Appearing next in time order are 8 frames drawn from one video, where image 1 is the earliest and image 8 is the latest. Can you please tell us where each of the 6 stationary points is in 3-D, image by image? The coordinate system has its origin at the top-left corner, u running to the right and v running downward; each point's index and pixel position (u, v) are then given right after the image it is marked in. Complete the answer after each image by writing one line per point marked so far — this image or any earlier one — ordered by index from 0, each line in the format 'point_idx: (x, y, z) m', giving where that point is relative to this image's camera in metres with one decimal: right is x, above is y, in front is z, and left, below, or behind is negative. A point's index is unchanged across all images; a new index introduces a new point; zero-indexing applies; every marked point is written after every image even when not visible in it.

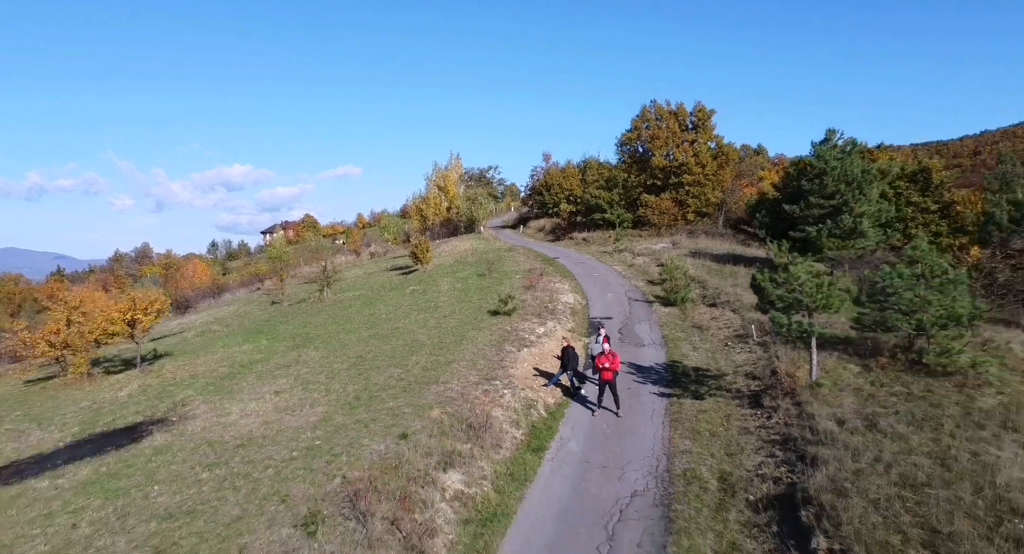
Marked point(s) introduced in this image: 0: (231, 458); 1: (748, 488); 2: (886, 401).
0: (-4.7, -3.0, +10.0) m
1: (+3.5, -3.1, +8.8) m
2: (+6.5, -2.1, +10.2) m
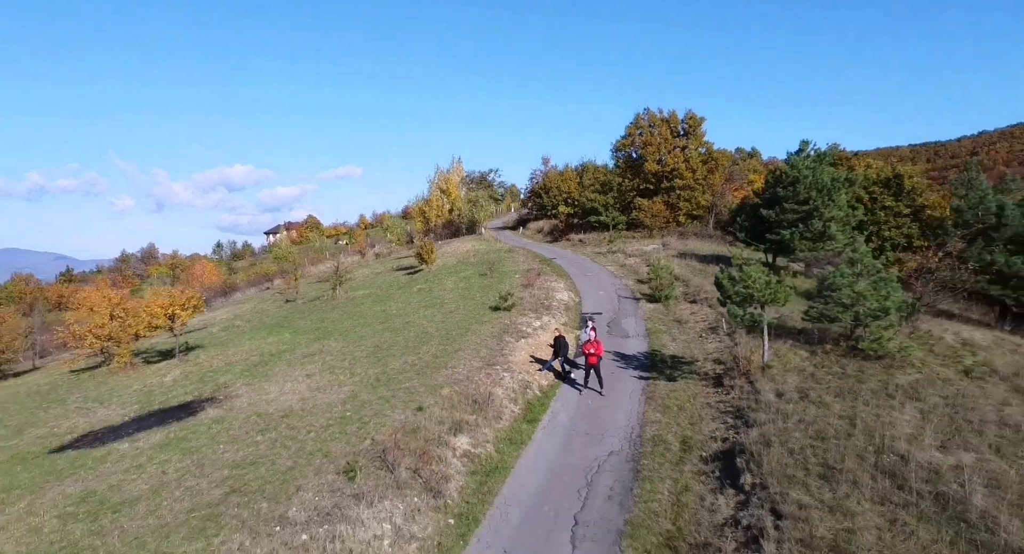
0: (-4.7, -3.0, +12.0) m
1: (+3.5, -3.0, +10.9) m
2: (+6.4, -2.1, +12.3) m
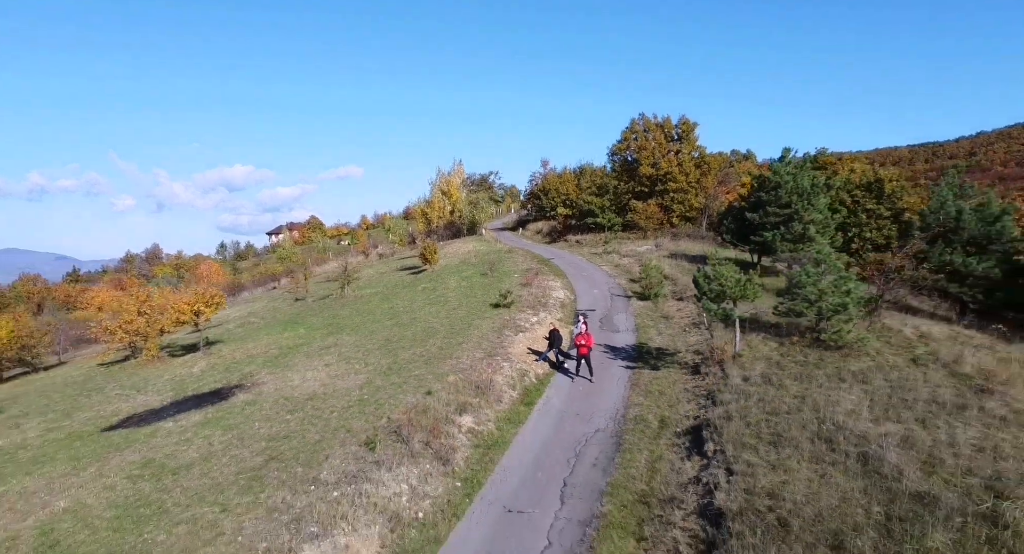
0: (-4.7, -3.0, +13.6) m
1: (+3.5, -3.0, +12.5) m
2: (+6.4, -2.0, +13.8) m
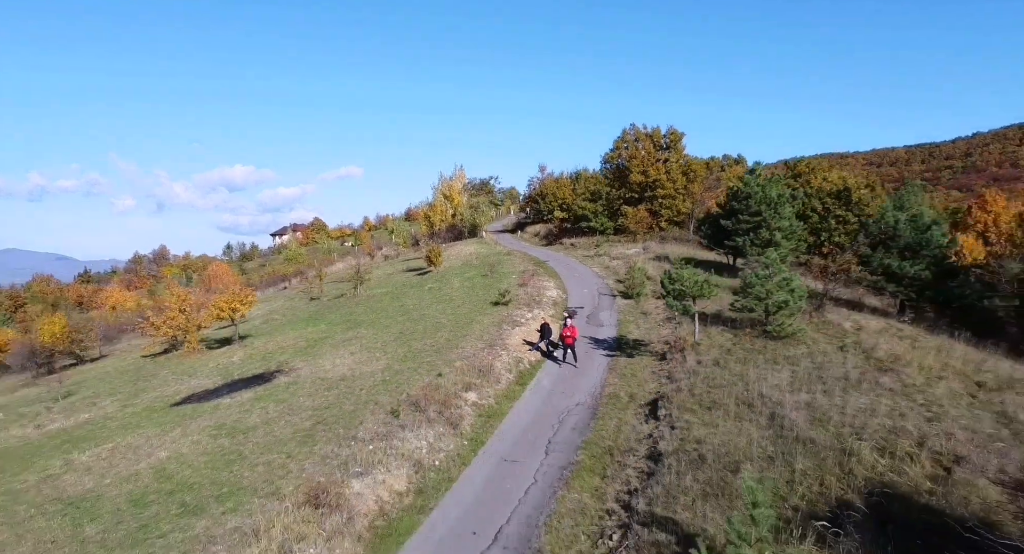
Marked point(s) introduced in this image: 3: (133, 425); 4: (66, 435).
0: (-4.8, -3.0, +16.5) m
1: (+3.4, -3.0, +15.4) m
2: (+6.3, -2.1, +16.8) m
3: (-9.8, -3.8, +15.5) m
4: (-11.5, -4.1, +15.7) m
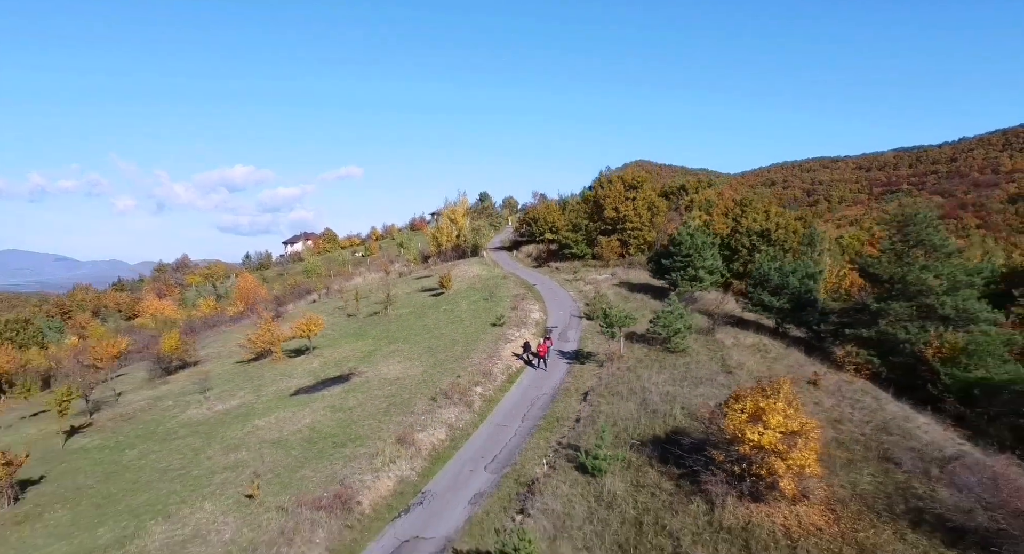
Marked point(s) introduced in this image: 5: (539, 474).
0: (-5.2, -4.7, +26.5) m
1: (+3.0, -4.7, +25.4) m
2: (+5.9, -3.8, +26.7) m
3: (-10.1, -5.6, +25.4) m
4: (-11.9, -5.8, +25.6) m
5: (+0.8, -5.9, +18.1) m
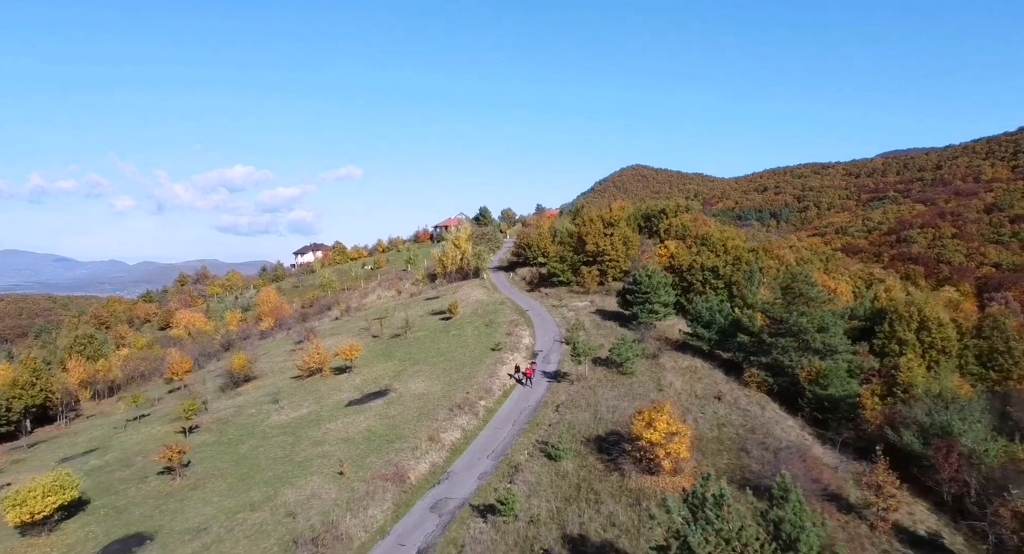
0: (-5.6, -7.4, +36.6) m
1: (+2.7, -7.4, +35.5) m
2: (+5.6, -6.4, +36.9) m
3: (-10.5, -8.2, +35.5) m
4: (-12.2, -8.5, +35.8) m
5: (+0.4, -8.6, +28.2) m
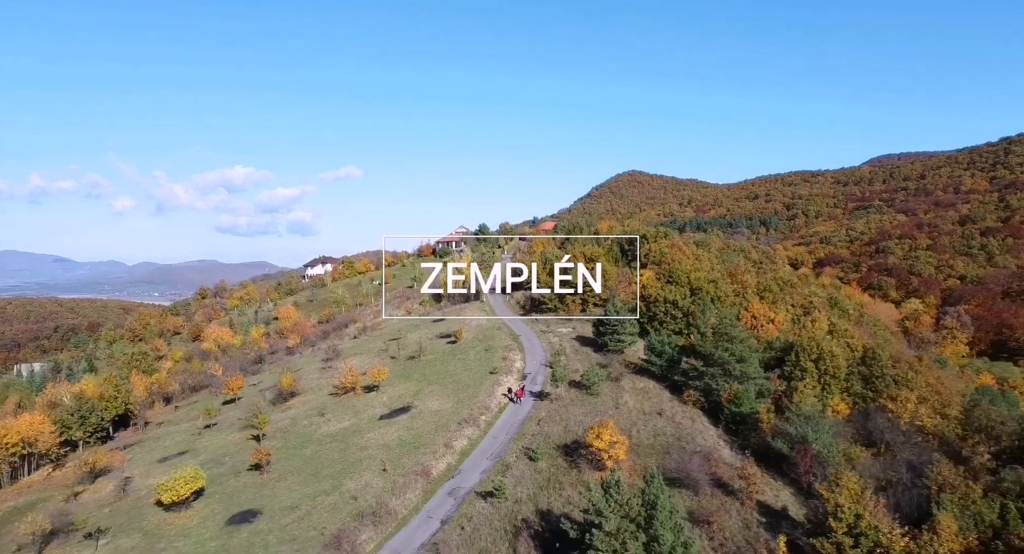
0: (-6.1, -11.0, +48.1) m
1: (+2.1, -11.0, +47.0) m
2: (+5.0, -10.0, +48.4) m
3: (-11.0, -11.8, +47.1) m
4: (-12.8, -12.1, +47.3) m
5: (-0.1, -12.2, +39.8) m
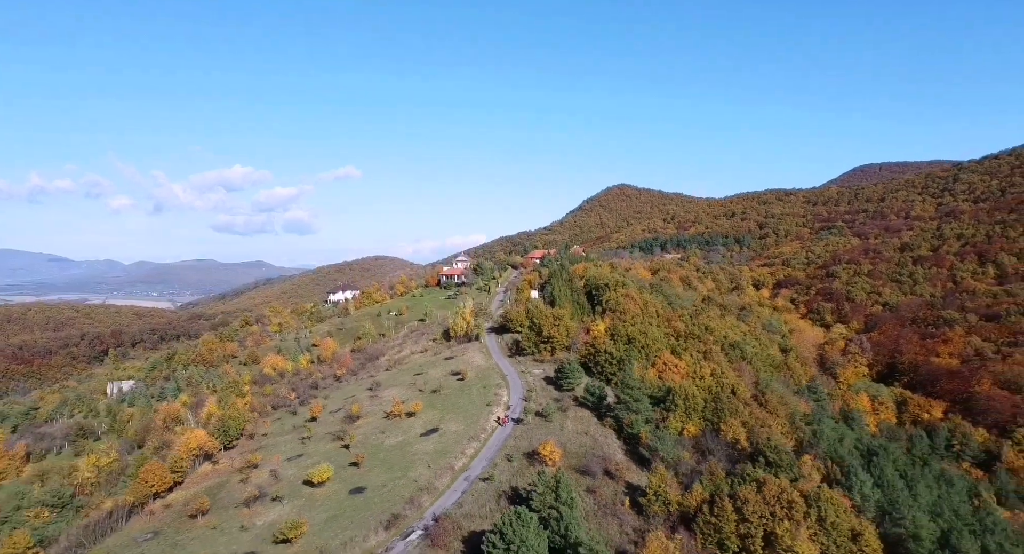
0: (-7.8, -20.9, +80.3) m
1: (+0.5, -20.9, +79.2) m
2: (+3.4, -20.0, +80.6) m
3: (-12.7, -21.8, +79.2) m
4: (-14.4, -22.0, +79.4) m
5: (-1.7, -22.1, +71.9) m
